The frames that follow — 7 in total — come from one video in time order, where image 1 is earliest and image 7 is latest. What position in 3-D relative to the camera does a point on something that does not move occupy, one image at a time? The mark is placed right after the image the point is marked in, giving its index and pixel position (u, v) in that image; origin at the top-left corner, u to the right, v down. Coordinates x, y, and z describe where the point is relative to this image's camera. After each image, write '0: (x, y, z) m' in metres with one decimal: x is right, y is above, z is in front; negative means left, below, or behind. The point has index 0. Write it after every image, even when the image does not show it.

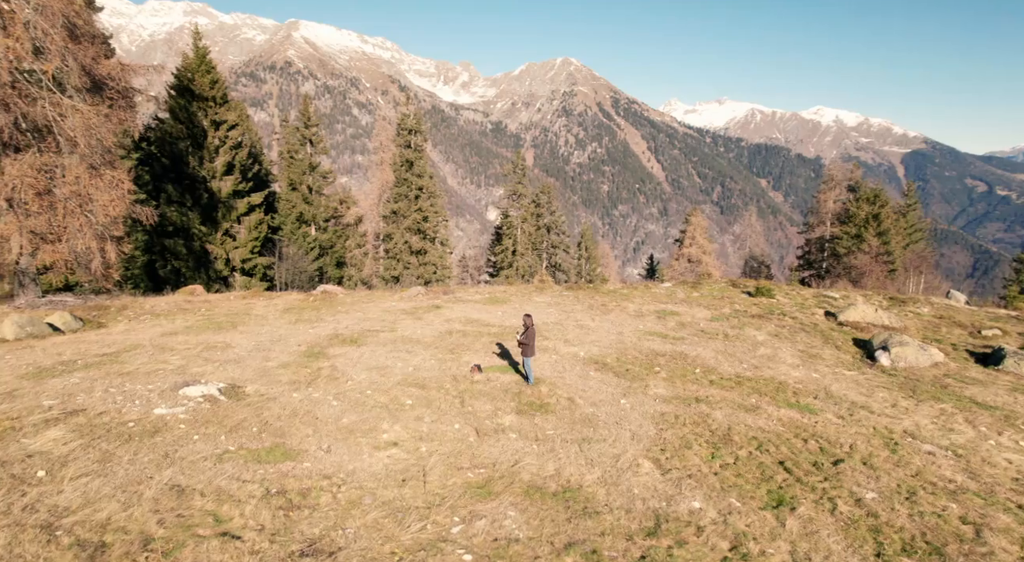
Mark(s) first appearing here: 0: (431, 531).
0: (-1.3, -4.1, +10.4) m
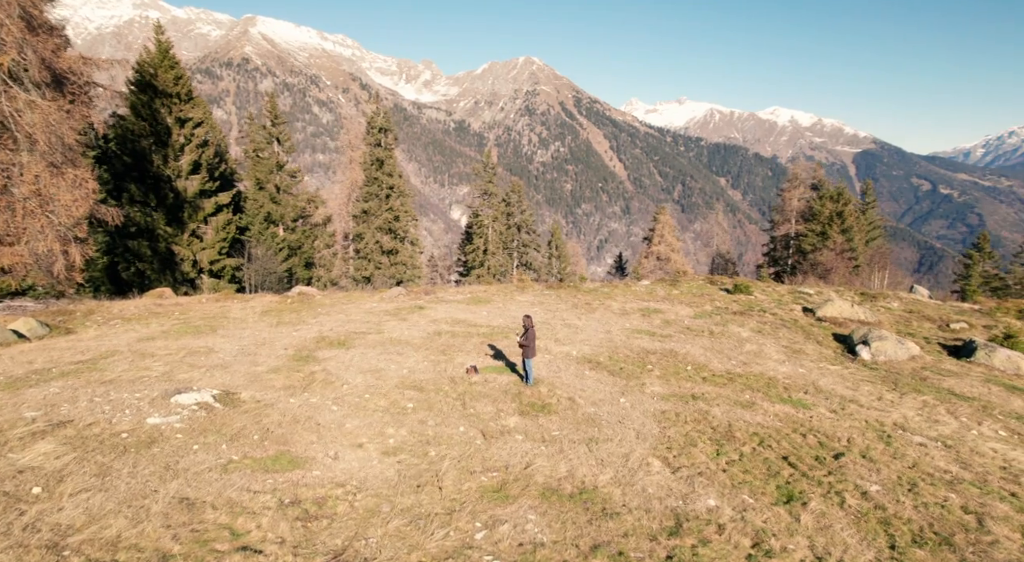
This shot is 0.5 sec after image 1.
0: (-0.9, -4.1, +10.2) m
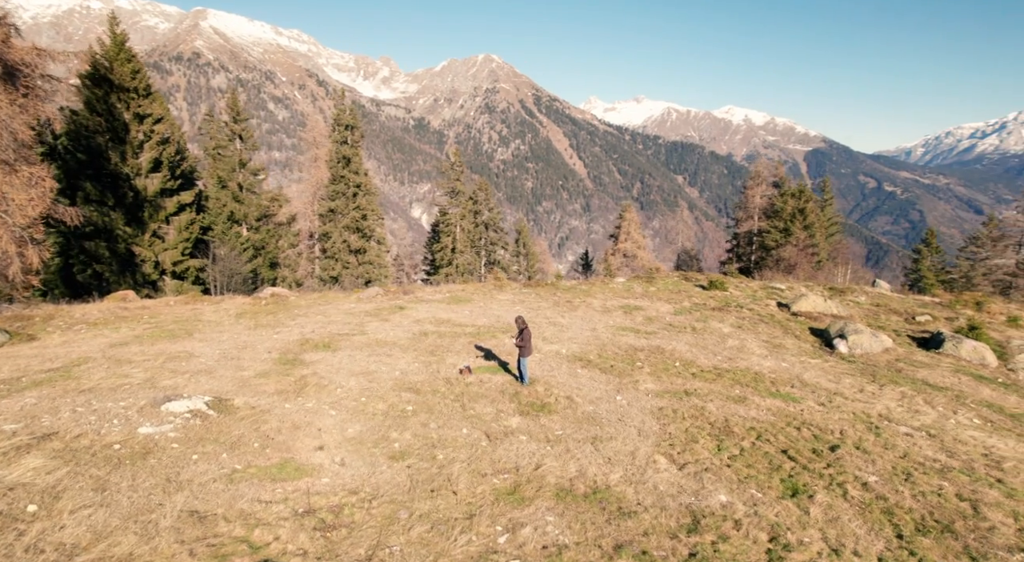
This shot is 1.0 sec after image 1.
0: (-0.5, -4.1, +10.0) m
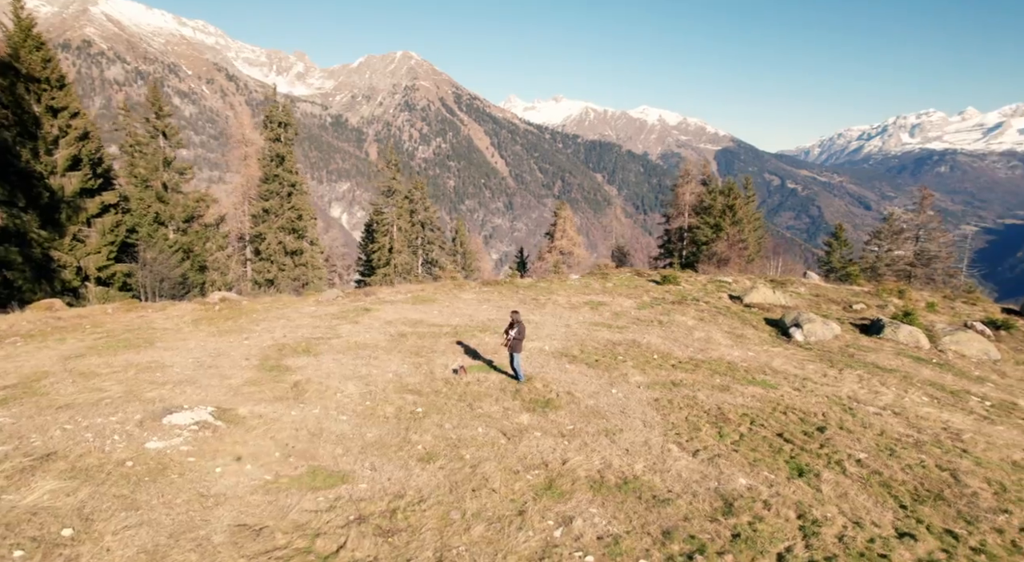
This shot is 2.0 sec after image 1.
0: (+0.4, -4.1, +10.2) m
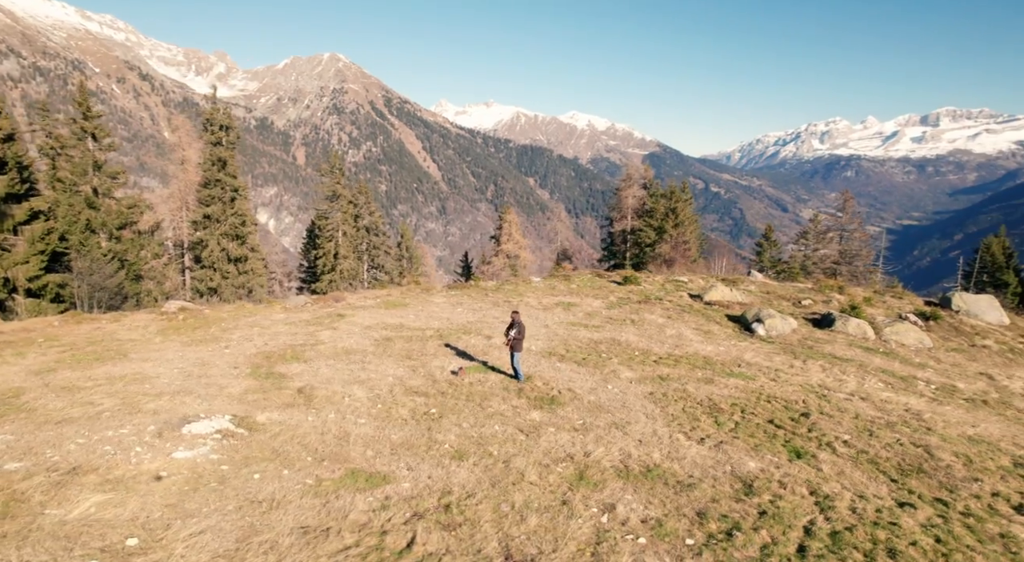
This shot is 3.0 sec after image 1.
0: (+1.3, -4.1, +10.7) m
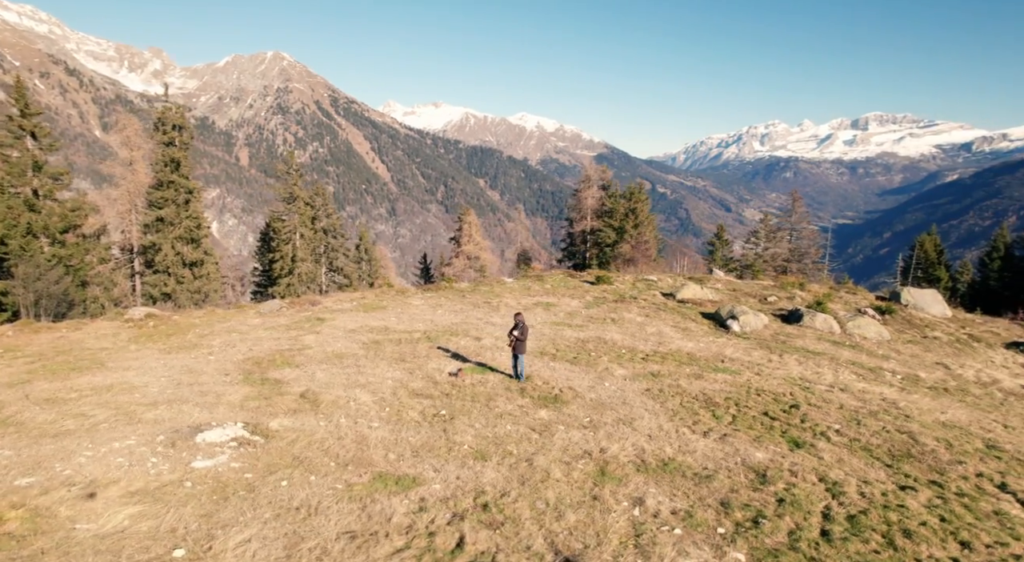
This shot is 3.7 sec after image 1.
0: (+1.9, -4.0, +11.0) m
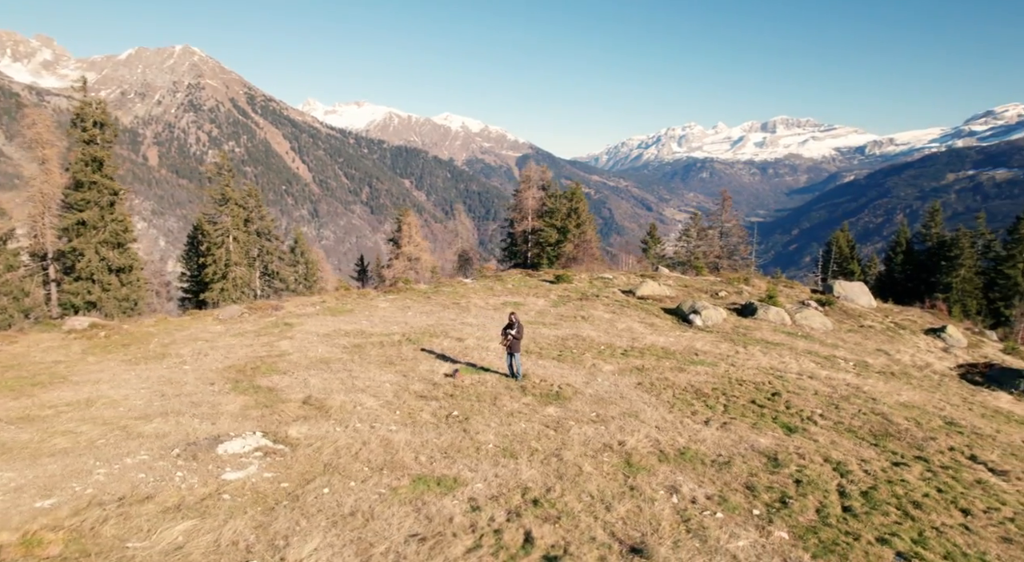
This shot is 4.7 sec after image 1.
0: (+2.7, -4.0, +11.4) m
